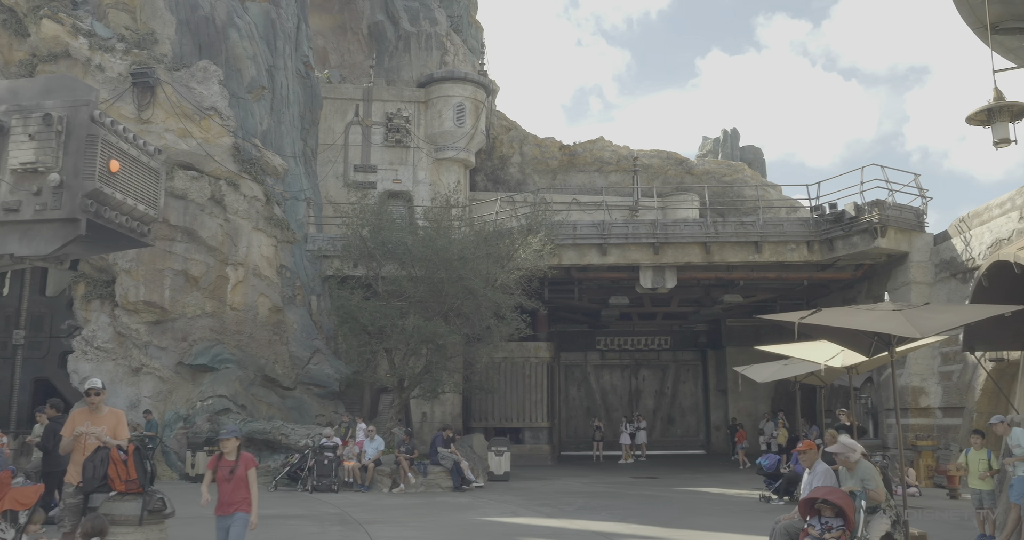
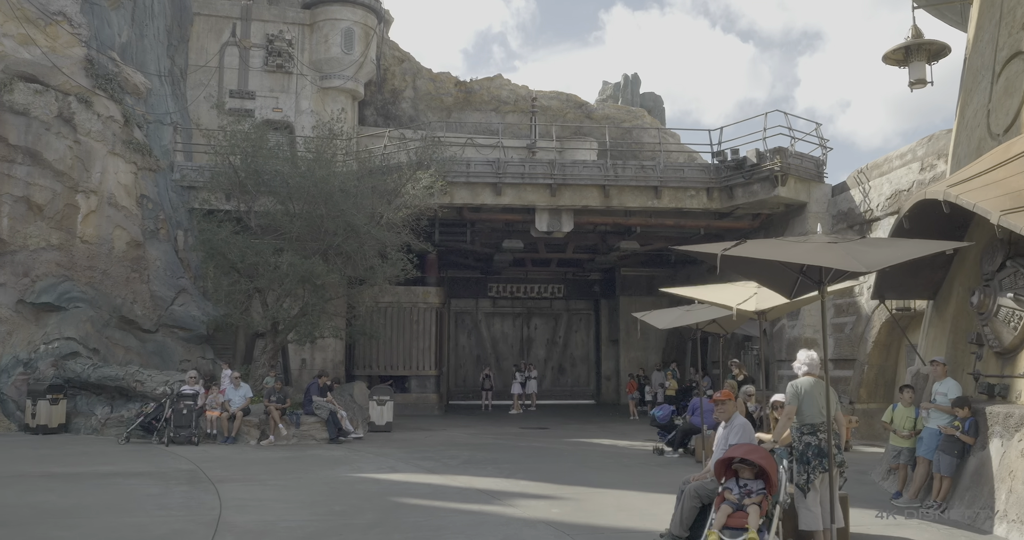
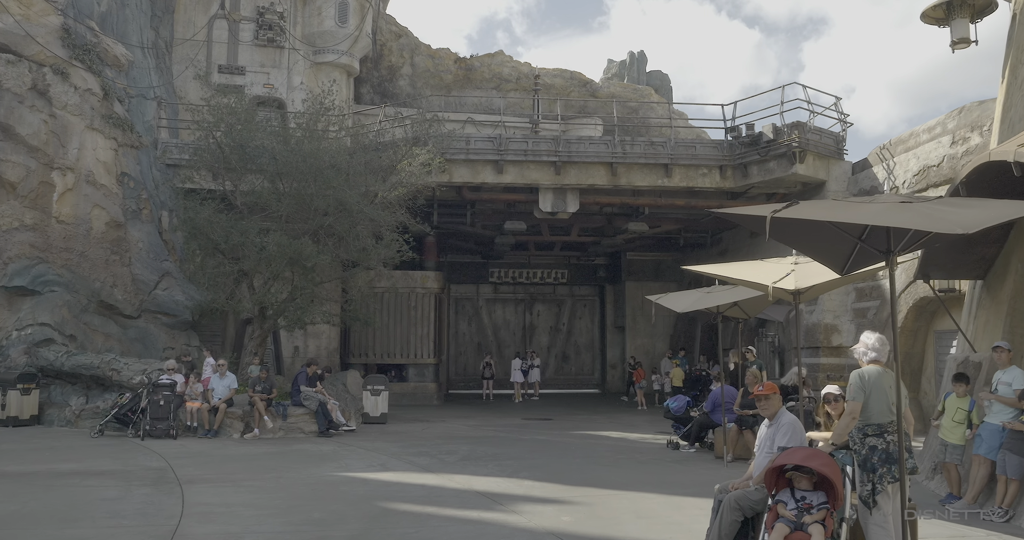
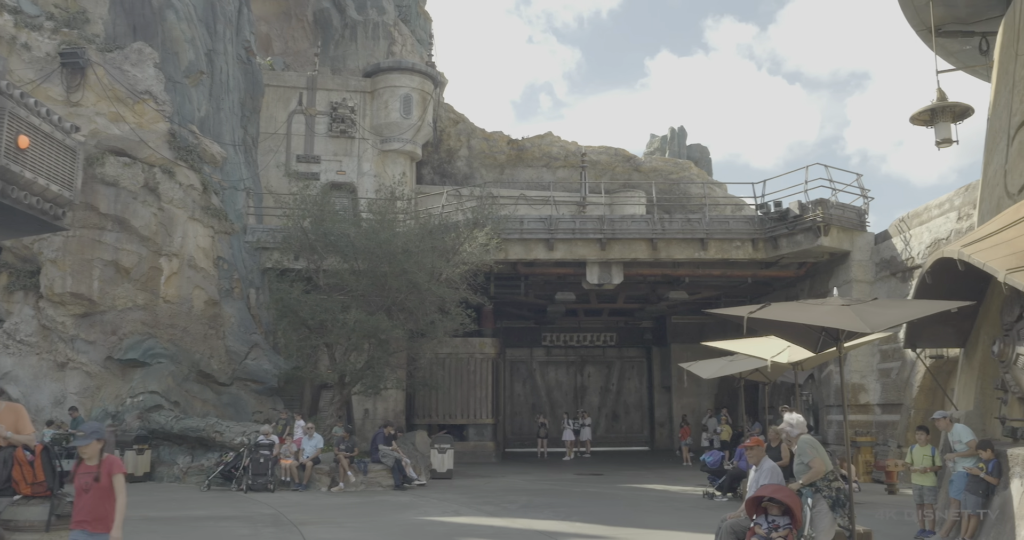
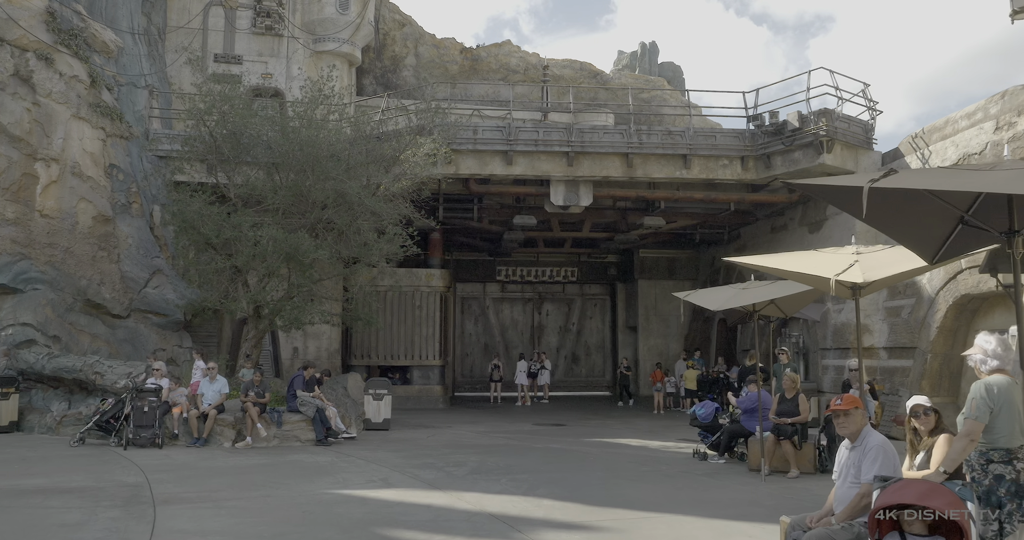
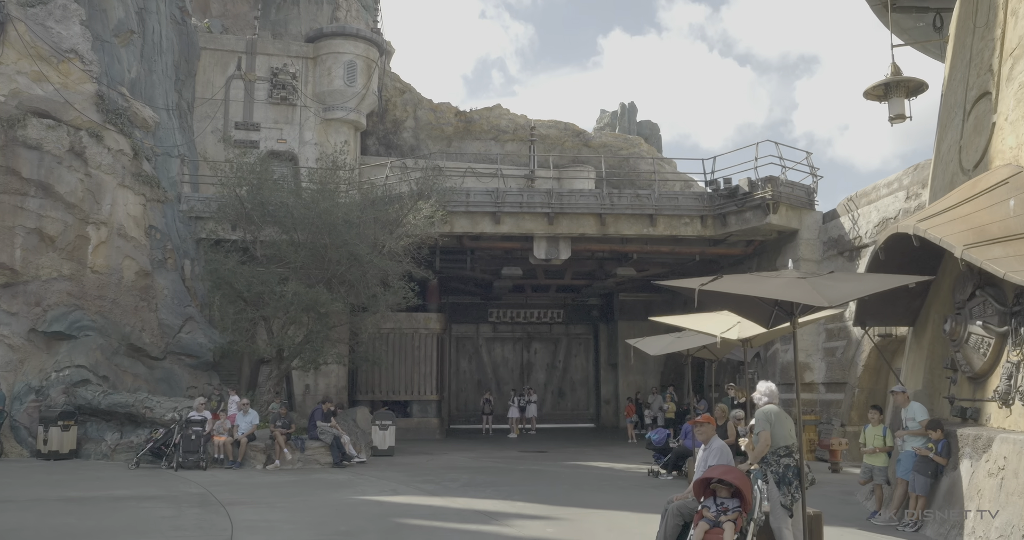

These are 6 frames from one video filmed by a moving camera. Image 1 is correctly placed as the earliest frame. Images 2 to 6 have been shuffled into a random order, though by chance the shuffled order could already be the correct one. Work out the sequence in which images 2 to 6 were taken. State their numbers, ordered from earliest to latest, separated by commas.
4, 6, 2, 3, 5
